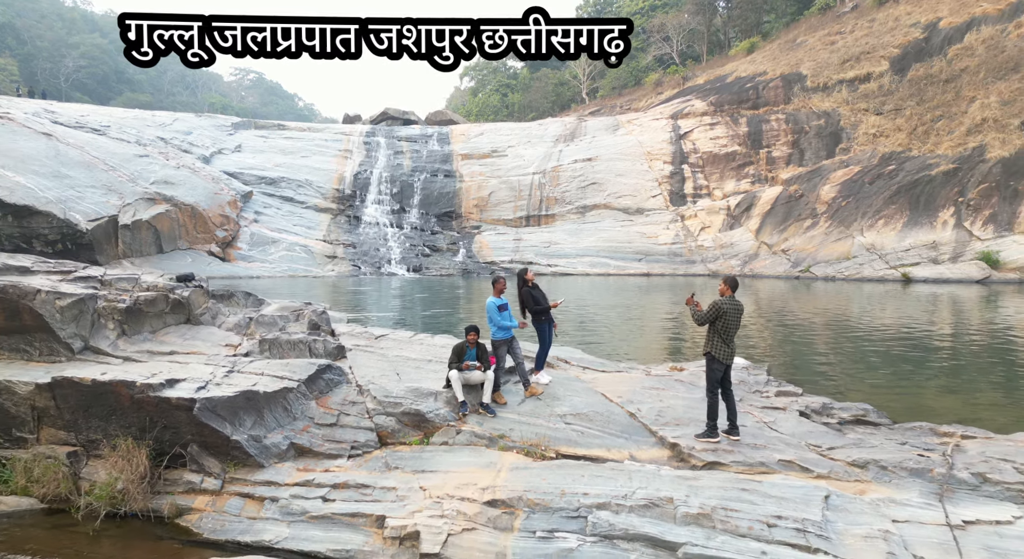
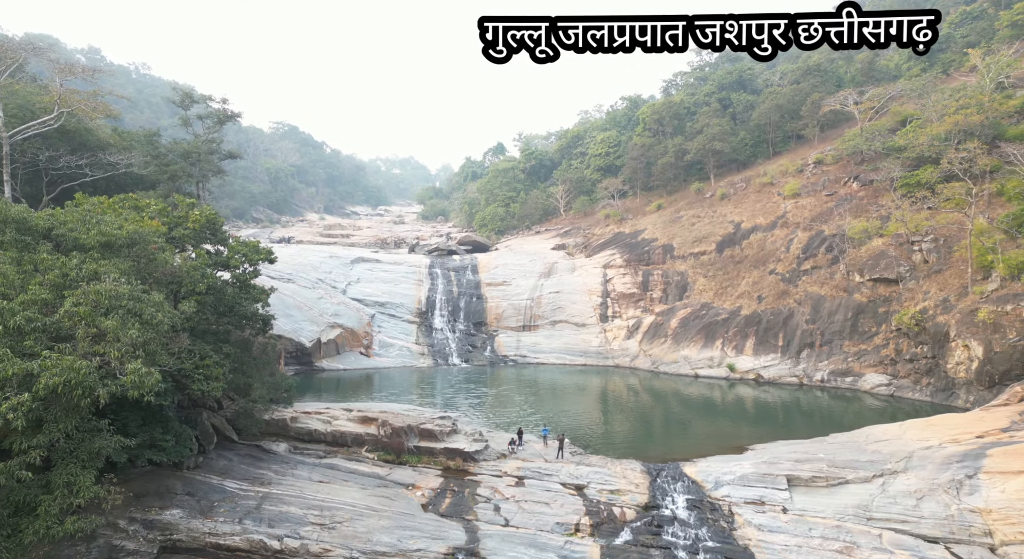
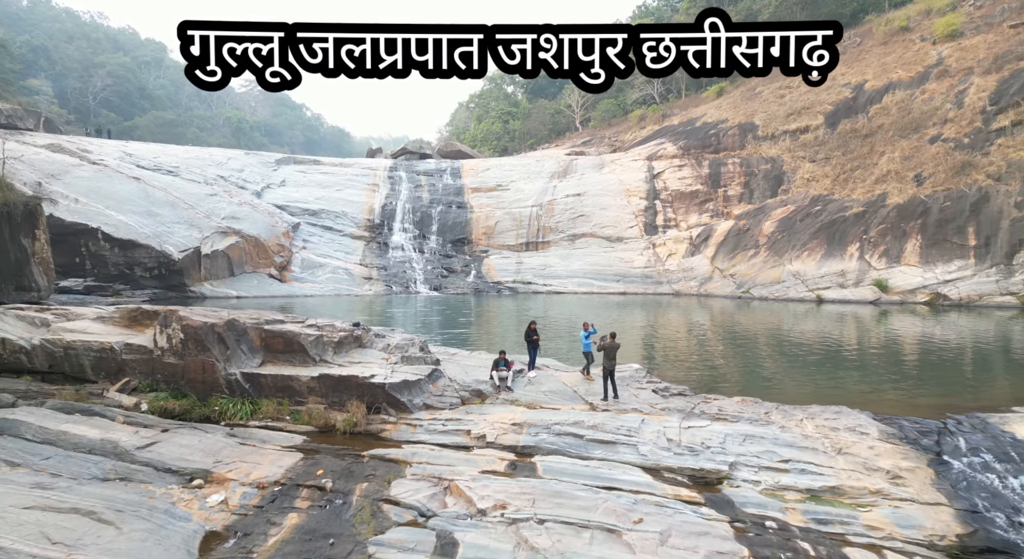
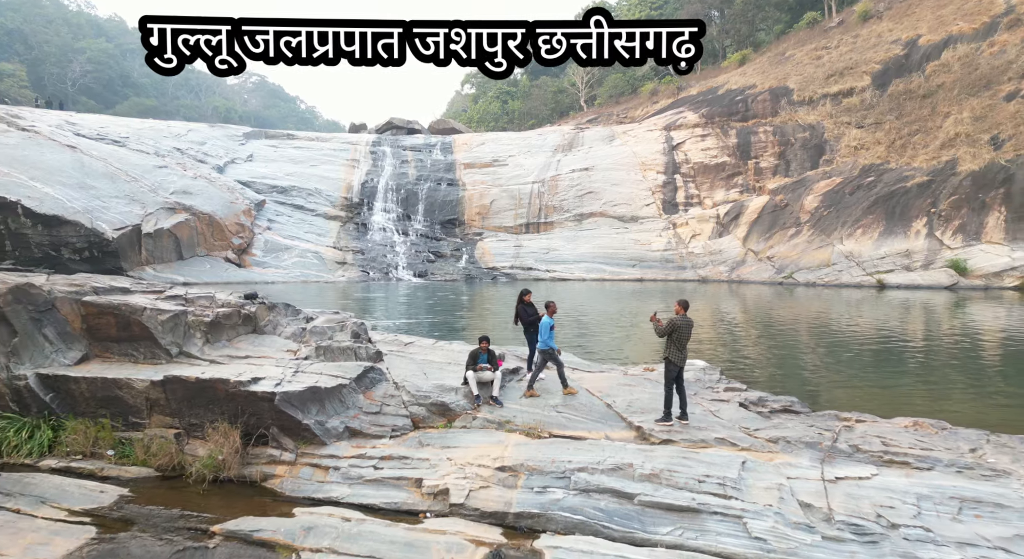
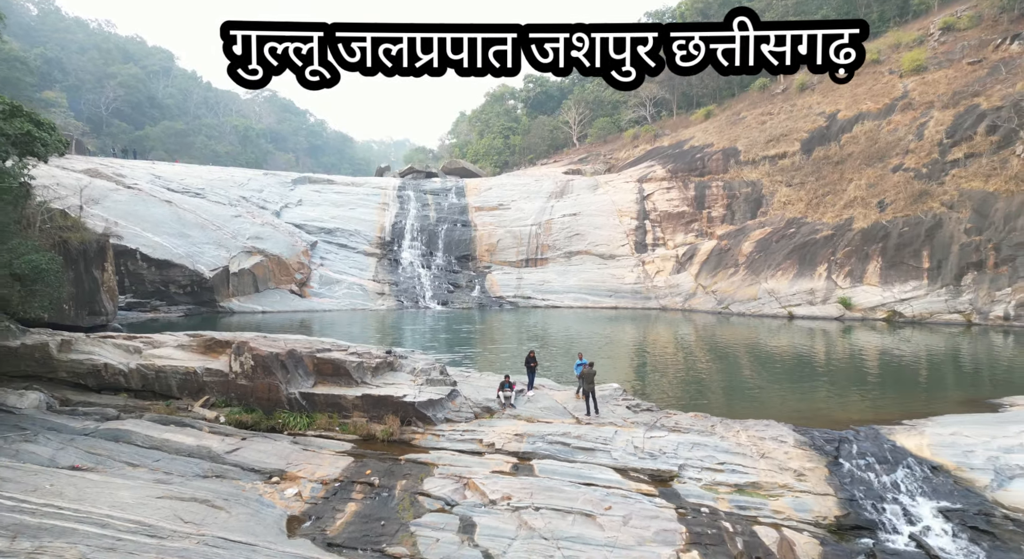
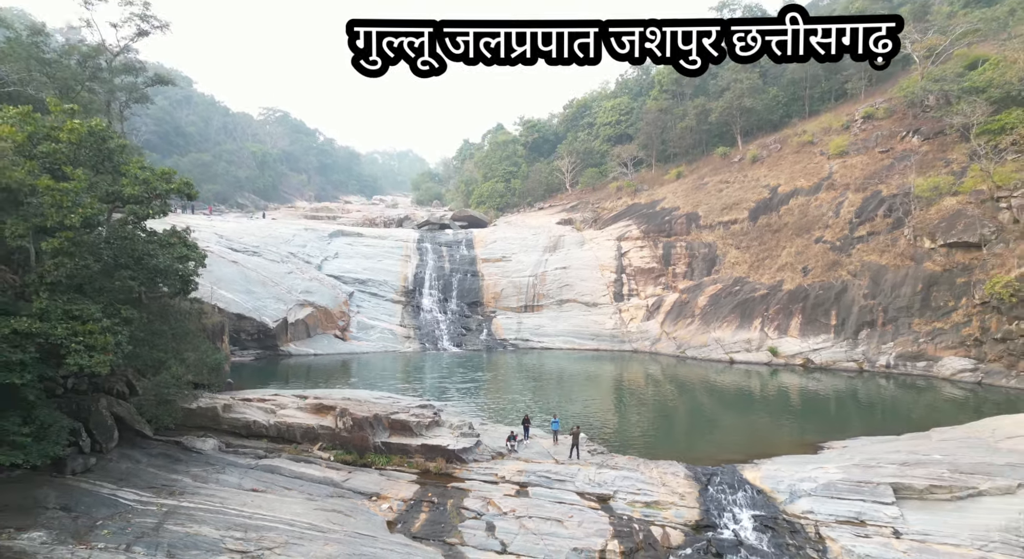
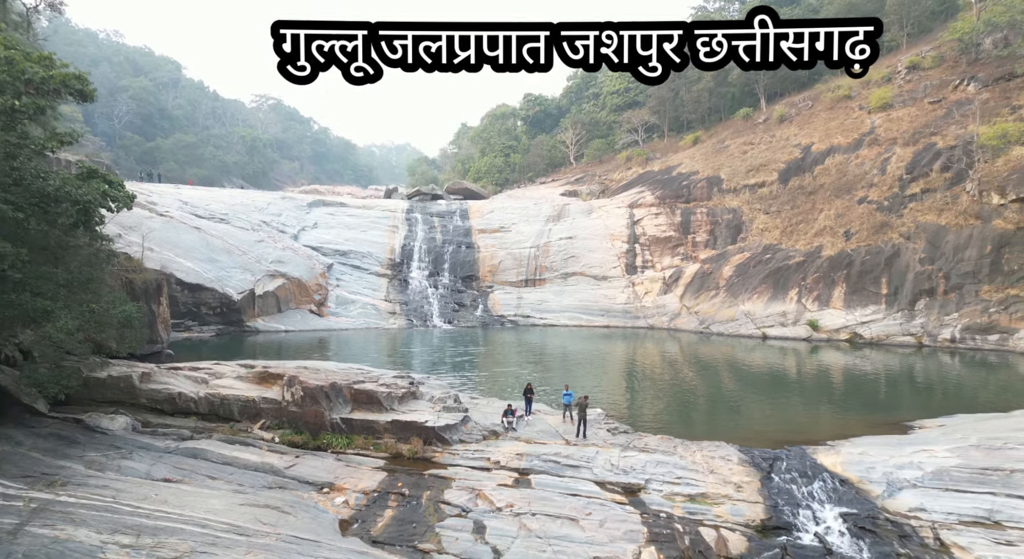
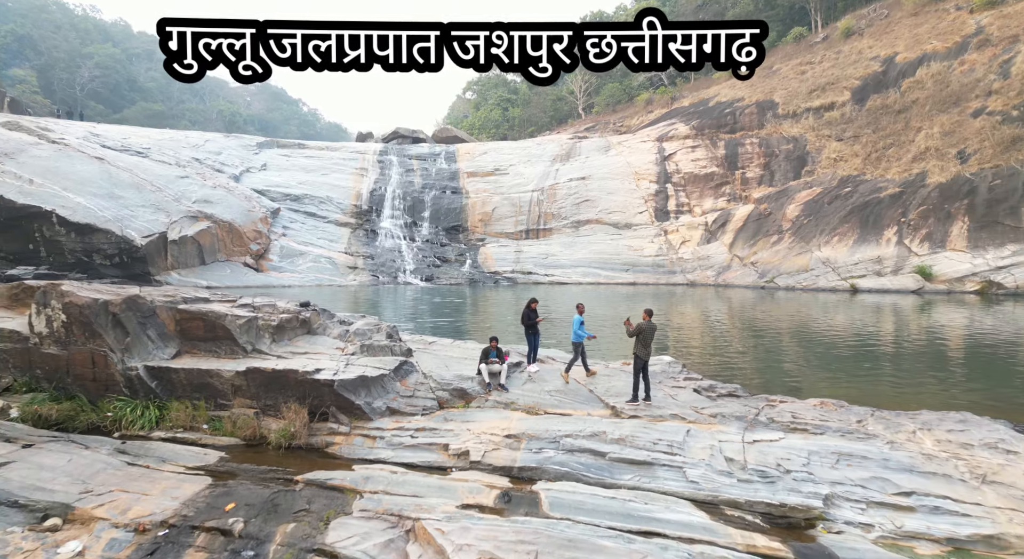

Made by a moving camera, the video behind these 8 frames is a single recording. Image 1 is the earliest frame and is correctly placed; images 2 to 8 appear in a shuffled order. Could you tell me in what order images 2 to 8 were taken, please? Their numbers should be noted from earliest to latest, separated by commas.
4, 8, 3, 5, 7, 6, 2
